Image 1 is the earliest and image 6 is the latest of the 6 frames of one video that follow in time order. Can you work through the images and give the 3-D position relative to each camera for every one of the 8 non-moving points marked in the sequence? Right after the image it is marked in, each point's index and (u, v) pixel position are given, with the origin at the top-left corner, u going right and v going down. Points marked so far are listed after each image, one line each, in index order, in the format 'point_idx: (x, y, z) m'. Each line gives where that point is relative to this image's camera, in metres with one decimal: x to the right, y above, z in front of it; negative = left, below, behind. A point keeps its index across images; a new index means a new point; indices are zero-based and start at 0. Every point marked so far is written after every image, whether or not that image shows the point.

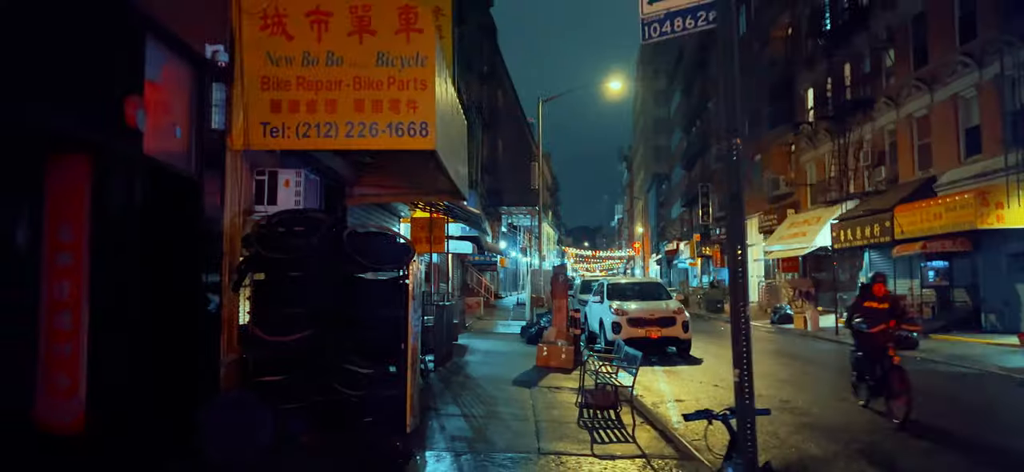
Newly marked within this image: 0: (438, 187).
0: (-1.0, +0.7, +11.0) m
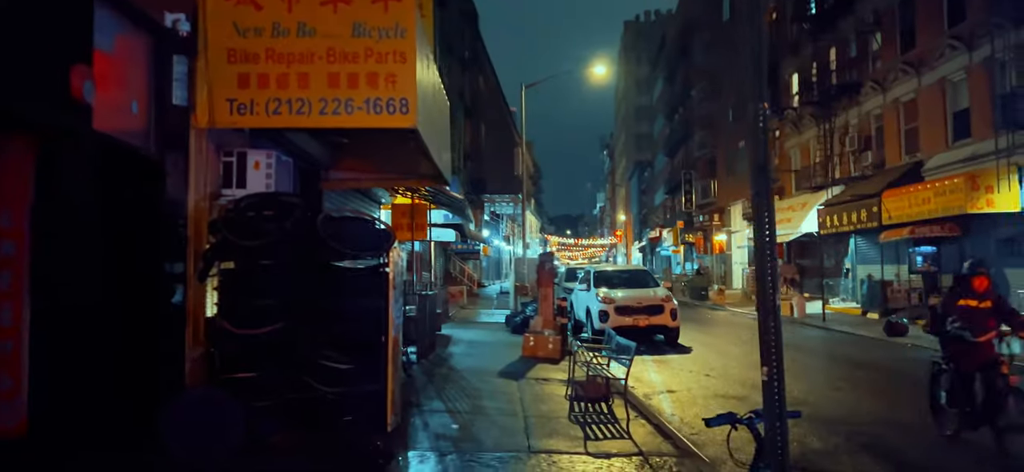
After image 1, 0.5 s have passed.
0: (-1.2, +0.9, +10.5) m
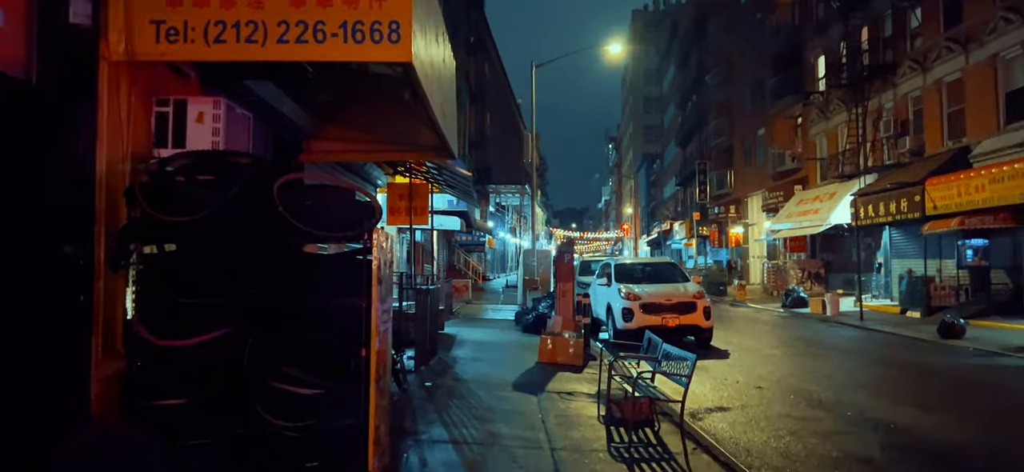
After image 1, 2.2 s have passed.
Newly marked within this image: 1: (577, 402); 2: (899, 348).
0: (-1.0, +1.1, +8.8) m
1: (+0.6, -1.6, +7.7) m
2: (+7.5, -2.2, +15.9) m
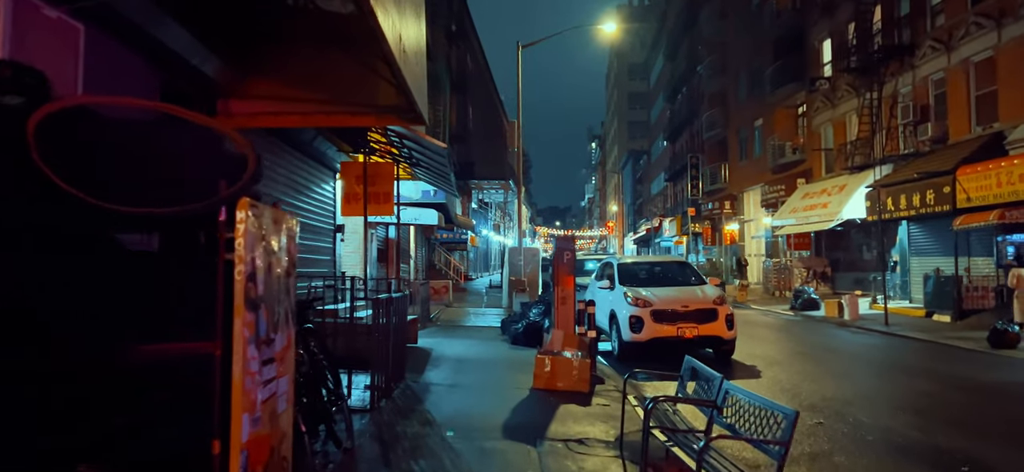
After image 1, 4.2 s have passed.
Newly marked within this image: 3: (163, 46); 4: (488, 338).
0: (-1.1, +1.1, +6.6) m
1: (+0.6, -1.5, +5.5) m
2: (+7.3, -2.1, +13.8) m
3: (-2.3, +1.2, +5.8) m
4: (-0.4, -1.7, +13.3) m
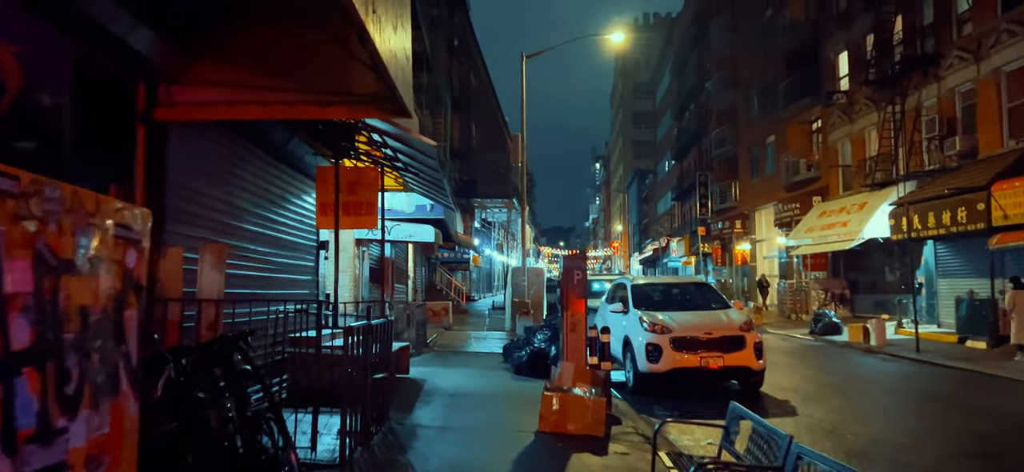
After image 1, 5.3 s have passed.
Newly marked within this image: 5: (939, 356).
0: (-1.1, +1.0, +5.4) m
1: (+0.6, -1.6, +4.3) m
2: (+7.3, -2.4, +12.6) m
3: (-2.3, +1.1, +4.7) m
4: (-0.4, -1.9, +12.1) m
5: (+8.6, -2.4, +16.3) m
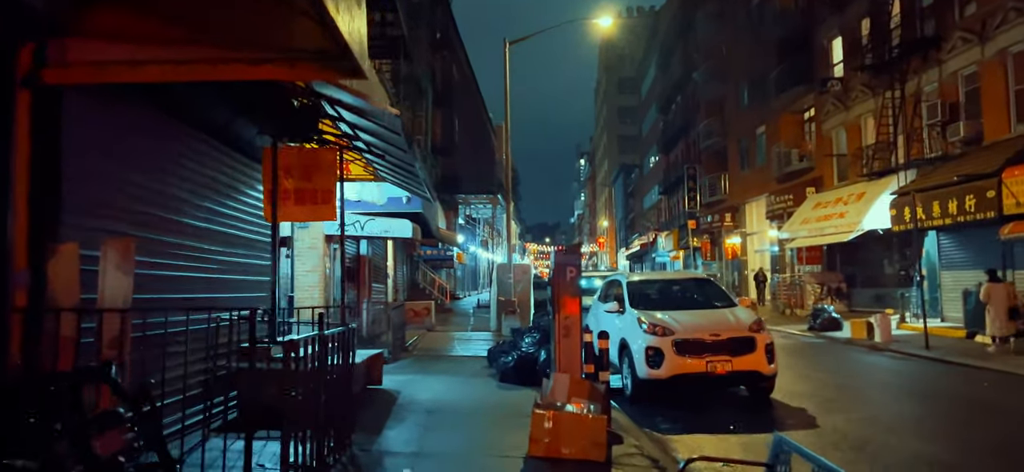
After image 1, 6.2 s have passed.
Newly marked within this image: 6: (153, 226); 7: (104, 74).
0: (-1.2, +1.1, +4.4) m
1: (+0.5, -1.5, +3.3) m
2: (+7.1, -2.2, +11.7) m
3: (-2.4, +1.1, +3.6) m
4: (-0.5, -1.9, +11.0) m
5: (+8.3, -2.2, +15.4) m
6: (-2.6, +0.1, +5.9) m
7: (-2.2, +0.9, +4.5) m
